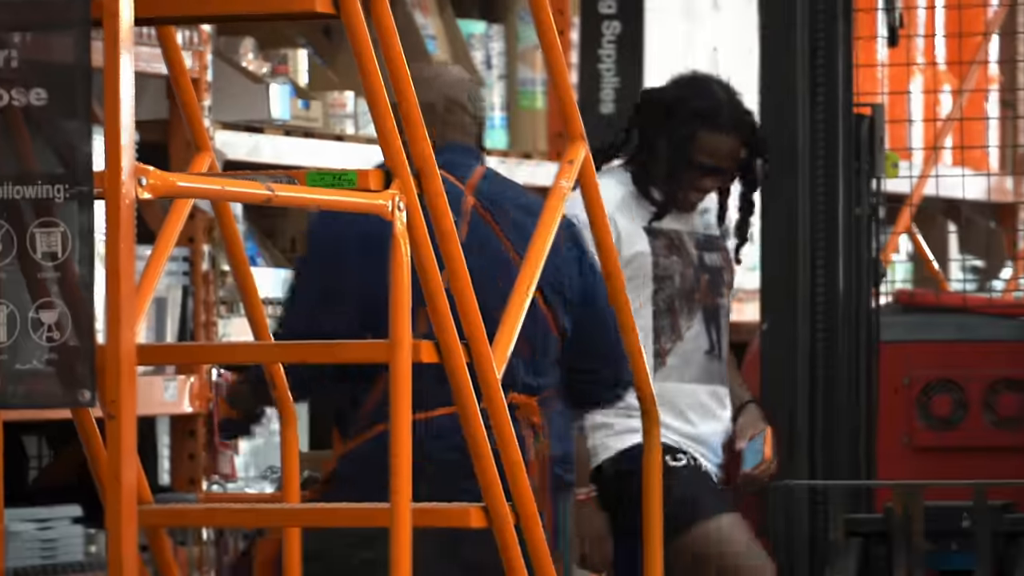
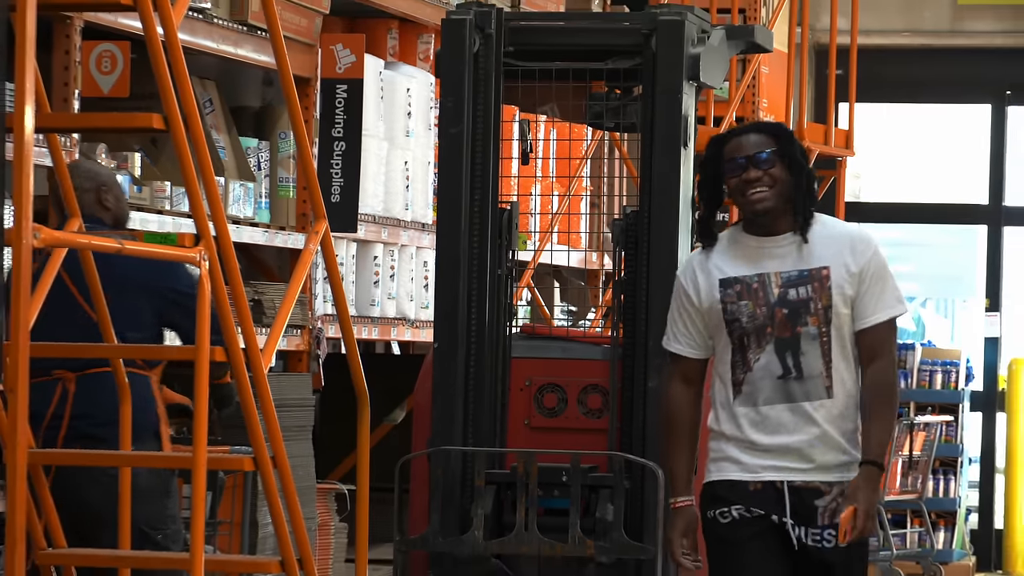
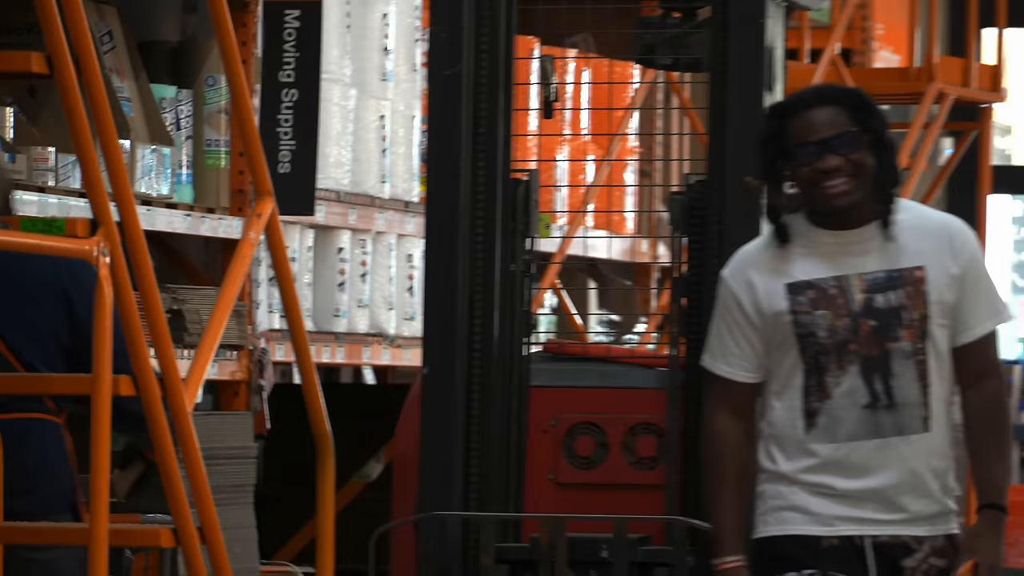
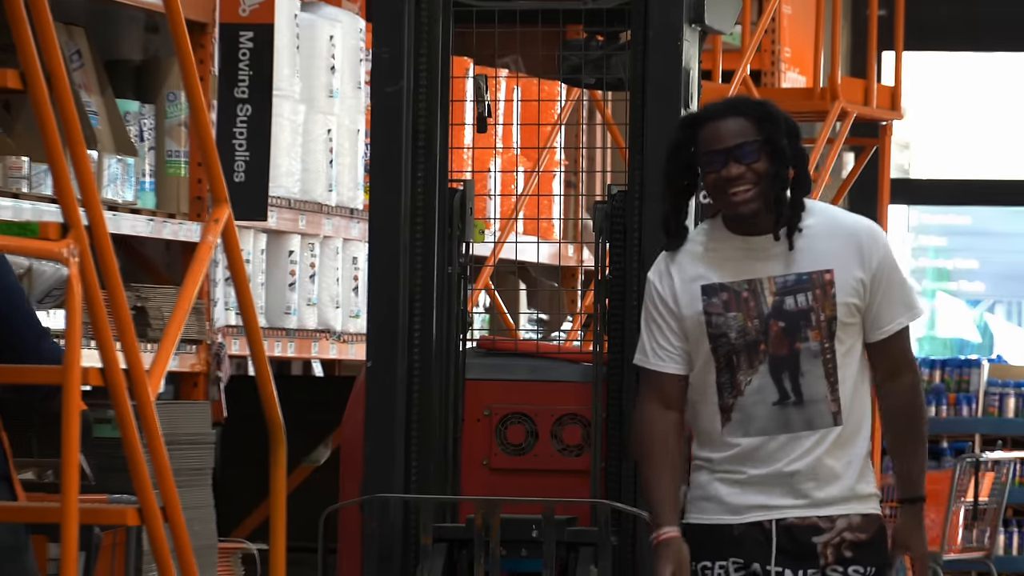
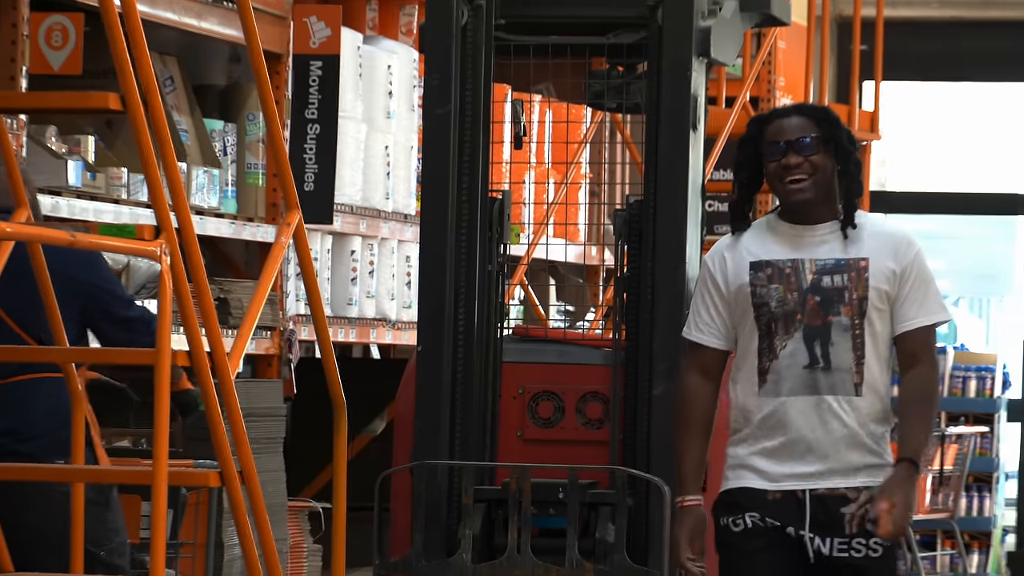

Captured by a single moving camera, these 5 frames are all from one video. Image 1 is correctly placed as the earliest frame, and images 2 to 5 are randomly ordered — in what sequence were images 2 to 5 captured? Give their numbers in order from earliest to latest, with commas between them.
3, 4, 5, 2
